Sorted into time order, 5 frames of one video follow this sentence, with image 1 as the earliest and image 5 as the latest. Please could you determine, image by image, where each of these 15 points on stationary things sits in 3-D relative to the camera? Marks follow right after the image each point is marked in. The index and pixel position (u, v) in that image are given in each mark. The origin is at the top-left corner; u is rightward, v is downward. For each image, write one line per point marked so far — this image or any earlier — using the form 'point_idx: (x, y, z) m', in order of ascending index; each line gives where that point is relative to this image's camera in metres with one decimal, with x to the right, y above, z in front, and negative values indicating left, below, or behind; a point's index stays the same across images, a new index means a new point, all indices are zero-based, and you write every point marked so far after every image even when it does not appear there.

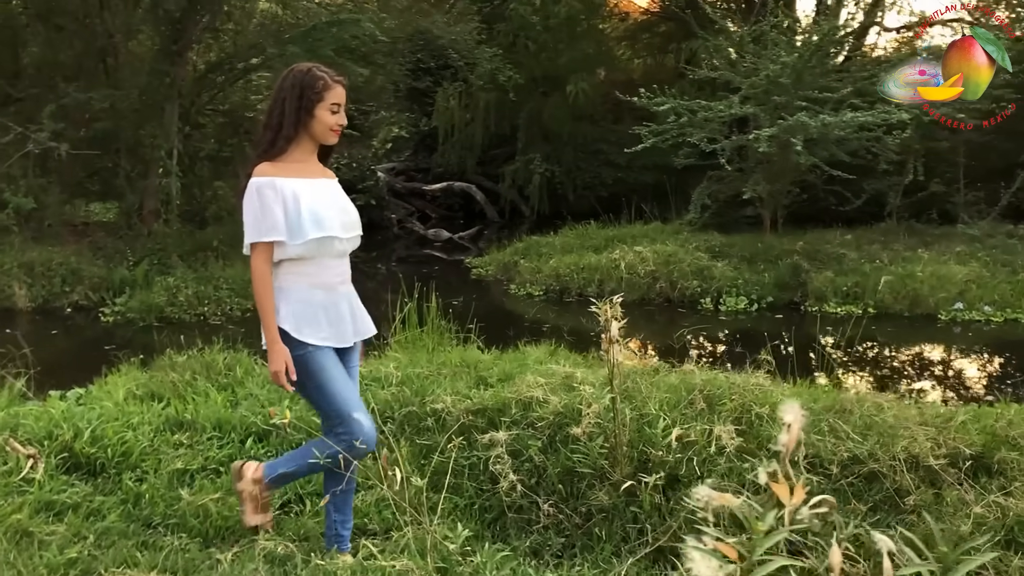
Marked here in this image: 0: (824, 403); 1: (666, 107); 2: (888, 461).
0: (+1.0, -0.4, +3.1) m
1: (+1.3, +1.6, +8.4) m
2: (+1.0, -0.5, +2.6) m
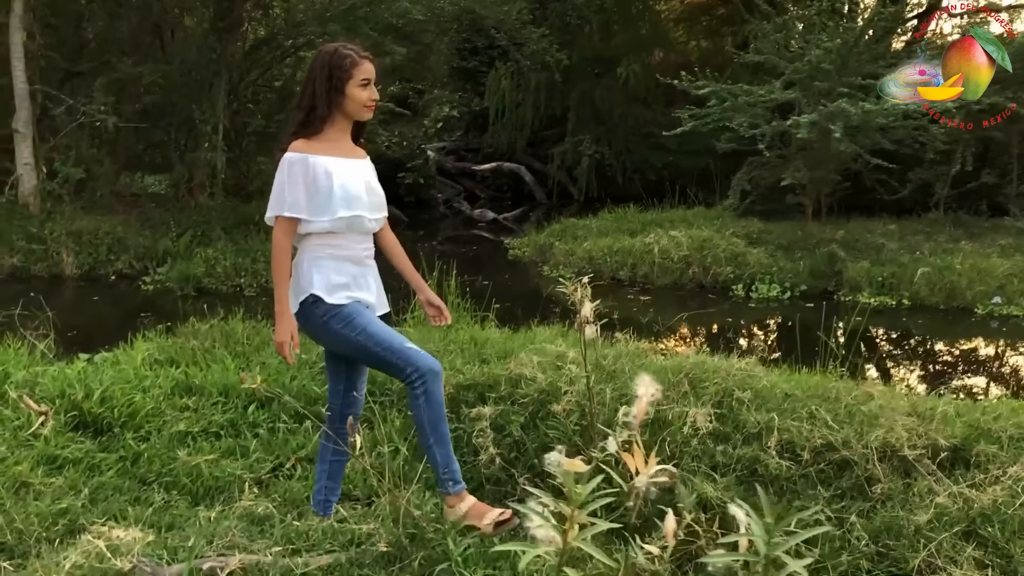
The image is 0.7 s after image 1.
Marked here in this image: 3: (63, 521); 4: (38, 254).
0: (+0.9, -0.3, +3.1) m
1: (+1.7, +1.7, +8.4) m
2: (+0.9, -0.4, +2.6) m
3: (-1.1, -0.6, +2.4) m
4: (-3.5, +0.3, +7.3) m
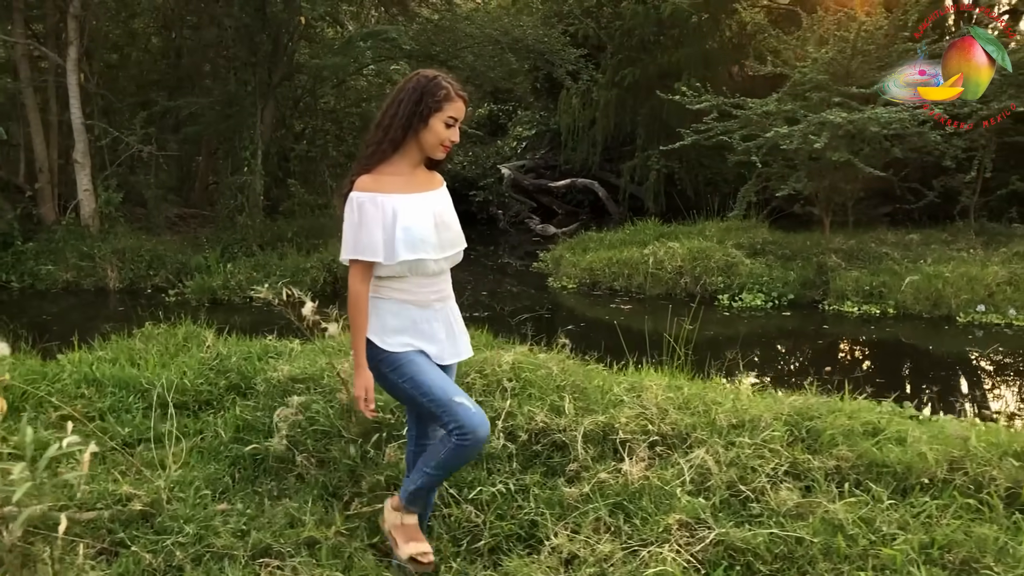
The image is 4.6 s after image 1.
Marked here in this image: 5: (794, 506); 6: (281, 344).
0: (+0.3, -0.3, +3.4) m
1: (+1.7, +1.6, +8.5) m
2: (+0.2, -0.4, +2.9) m
3: (-1.9, -0.6, +3.0) m
4: (-3.6, +0.1, +8.1) m
5: (+0.7, -0.5, +2.4) m
6: (-1.1, -0.3, +4.5) m
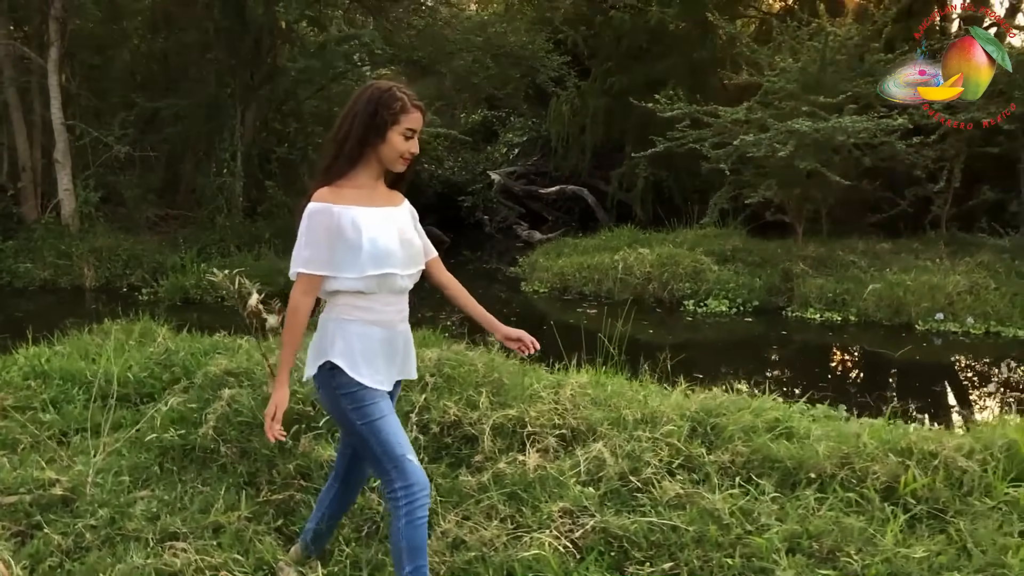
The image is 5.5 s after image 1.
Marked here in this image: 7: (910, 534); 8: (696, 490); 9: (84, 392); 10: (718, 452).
0: (0.0, -0.3, +3.5) m
1: (+1.5, +1.5, +8.6) m
2: (-0.1, -0.4, +2.9) m
3: (-2.1, -0.5, +3.1) m
4: (-3.8, +0.2, +8.2) m
5: (+0.4, -0.5, +2.5) m
6: (-1.3, -0.2, +4.6) m
7: (+1.0, -0.6, +2.3) m
8: (+0.5, -0.5, +2.5) m
9: (-1.7, -0.4, +3.9) m
10: (+0.6, -0.5, +2.8) m
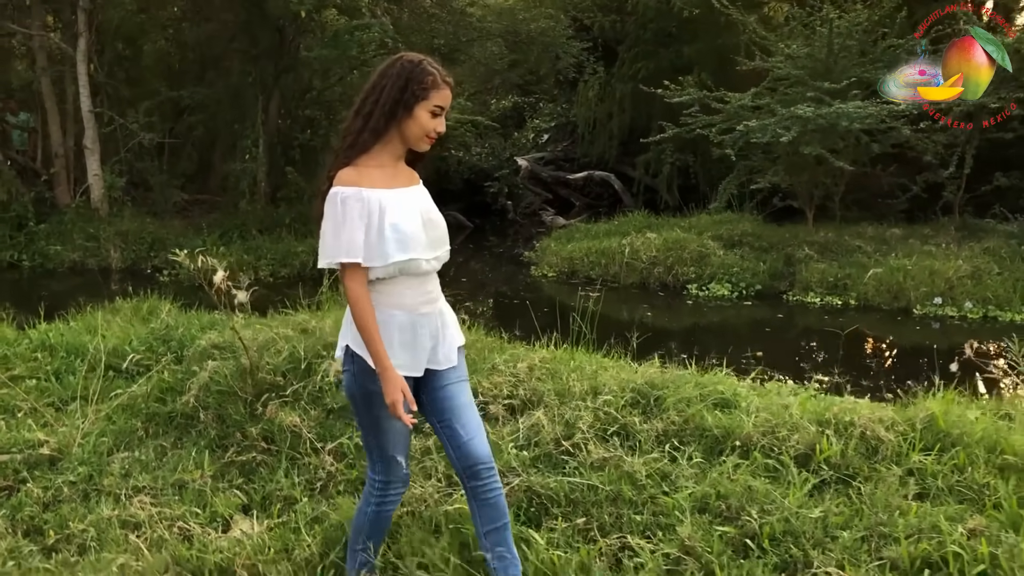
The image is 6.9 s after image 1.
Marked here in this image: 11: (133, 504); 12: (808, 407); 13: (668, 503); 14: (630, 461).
0: (-0.1, -0.2, +3.6) m
1: (+1.6, +1.7, +8.7) m
2: (-0.2, -0.3, +3.1) m
3: (-2.3, -0.5, +3.3) m
4: (-3.7, +0.3, +8.6) m
5: (+0.2, -0.5, +2.7) m
6: (-1.4, -0.1, +4.8) m
7: (+0.8, -0.5, +2.5) m
8: (+0.3, -0.5, +2.7) m
9: (-1.8, -0.3, +4.2) m
10: (+0.4, -0.4, +2.9) m
11: (-1.1, -0.6, +2.7) m
12: (+0.9, -0.4, +3.0) m
13: (+0.4, -0.5, +2.4) m
14: (+0.3, -0.5, +2.6) m
